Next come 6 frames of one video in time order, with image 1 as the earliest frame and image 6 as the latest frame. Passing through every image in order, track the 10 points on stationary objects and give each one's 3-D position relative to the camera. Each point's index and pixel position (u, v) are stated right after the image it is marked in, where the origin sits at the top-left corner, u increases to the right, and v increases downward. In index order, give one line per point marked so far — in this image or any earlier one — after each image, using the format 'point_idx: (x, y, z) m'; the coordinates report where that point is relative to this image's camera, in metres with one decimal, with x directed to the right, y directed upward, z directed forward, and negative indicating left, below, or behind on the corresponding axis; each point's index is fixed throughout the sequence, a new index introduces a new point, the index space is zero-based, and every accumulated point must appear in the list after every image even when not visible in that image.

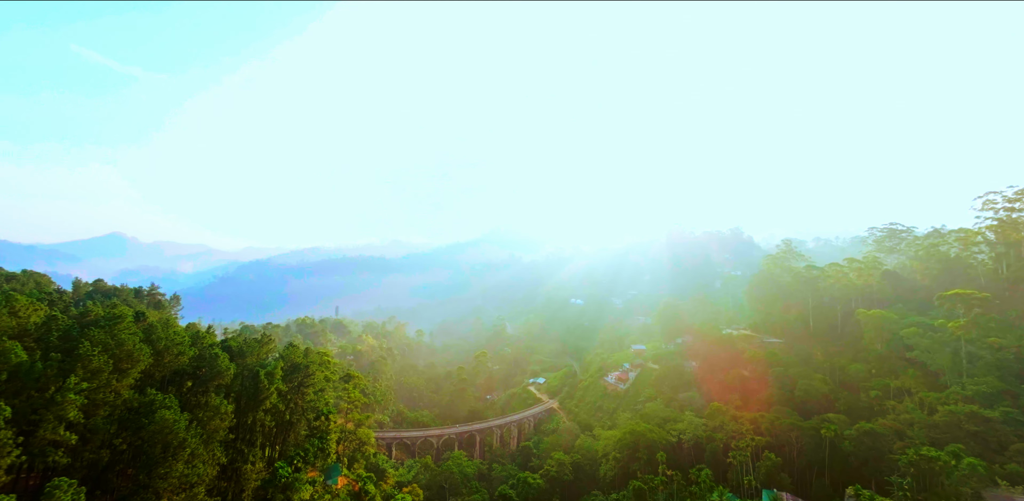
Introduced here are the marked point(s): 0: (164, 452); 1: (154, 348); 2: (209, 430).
0: (-14.1, -8.1, +15.8) m
1: (-18.0, -5.0, +19.7) m
2: (-14.7, -8.7, +18.9) m
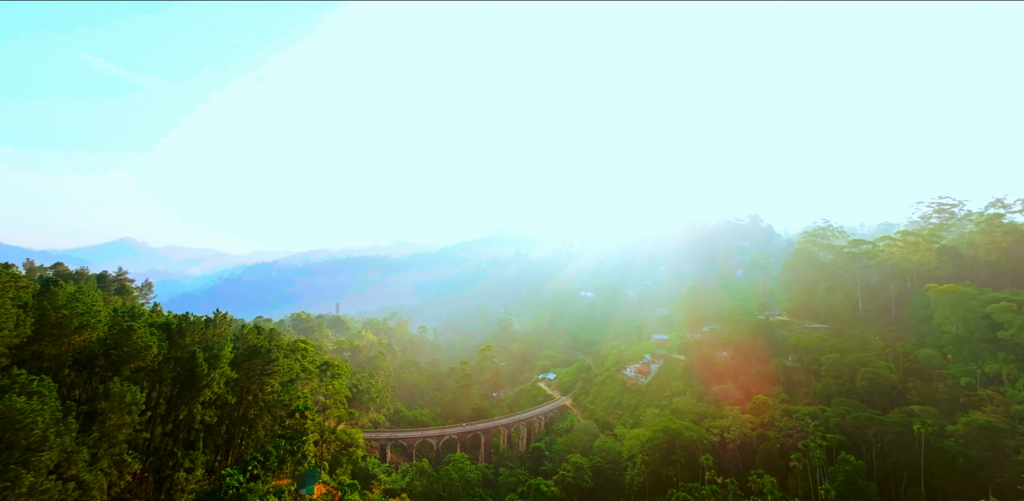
0: (-13.8, -5.7, +10.8) m
1: (-17.7, -2.6, +14.8) m
2: (-14.3, -6.3, +13.9) m
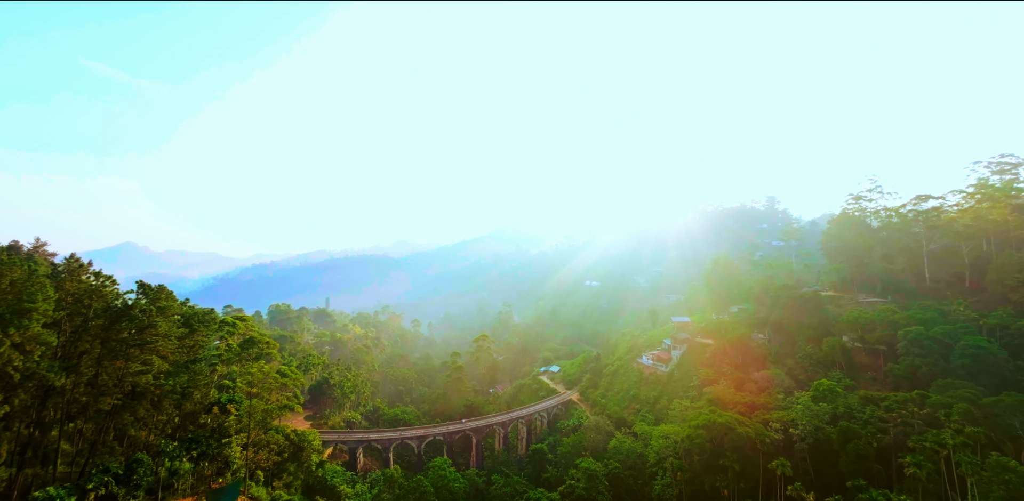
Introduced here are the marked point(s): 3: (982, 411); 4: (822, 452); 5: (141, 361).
0: (-14.5, -2.4, +3.9) m
1: (-18.4, +0.6, +7.9) m
2: (-15.0, -3.0, +6.9) m
3: (+19.8, -6.8, +16.6) m
4: (+15.4, -10.0, +19.5) m
5: (-14.6, -4.4, +15.4) m
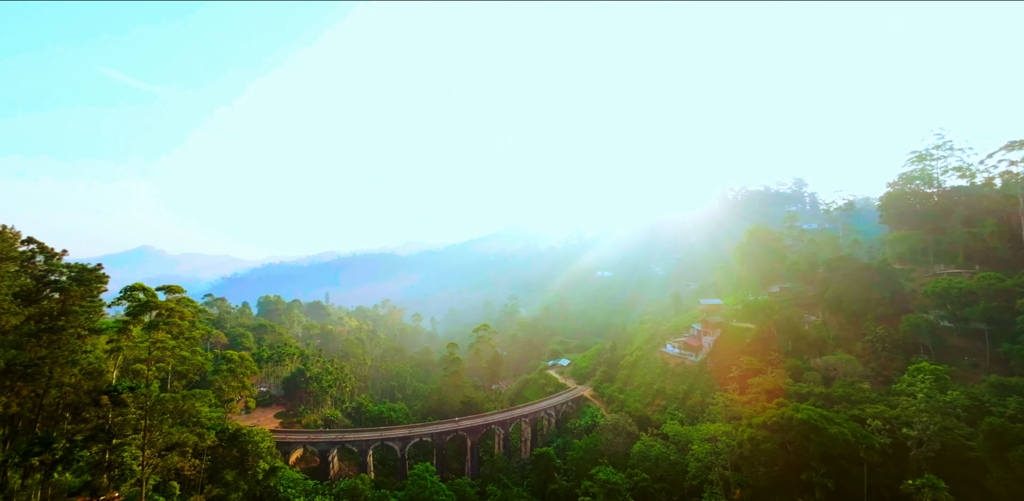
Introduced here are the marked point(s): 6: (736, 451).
0: (-15.3, +0.2, -1.5) m
1: (-19.2, +3.2, +2.6) m
2: (-15.7, -0.4, +1.6) m
3: (+19.3, -3.9, +10.3) m
4: (+15.1, -7.2, +13.3) m
5: (-15.1, -1.8, +10.0) m
6: (+9.3, -8.3, +16.4) m
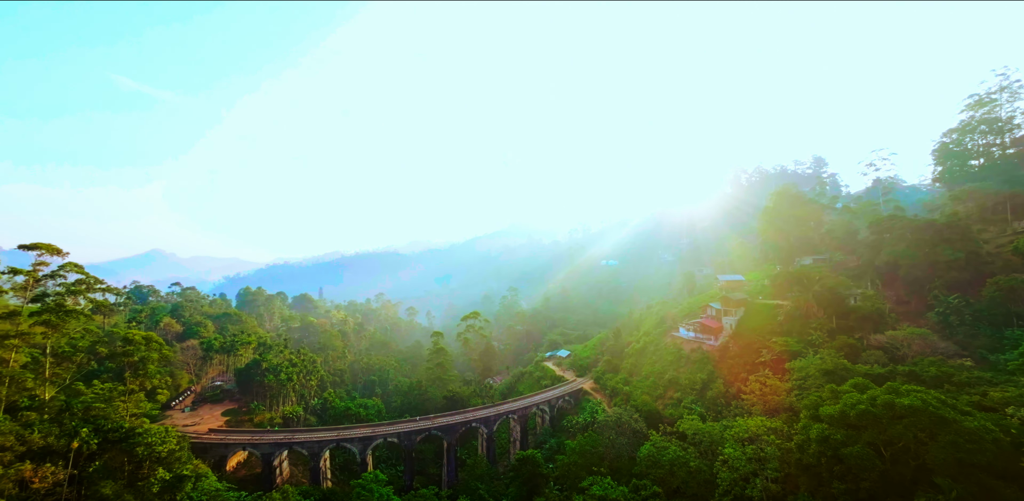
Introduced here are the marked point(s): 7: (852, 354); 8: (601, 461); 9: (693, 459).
0: (-17.2, +2.4, -6.3) m
1: (-21.0, +5.4, -2.1) m
2: (-17.5, +1.8, -3.3) m
3: (+17.7, -1.3, +4.9) m
4: (+13.5, -4.6, +8.0) m
5: (-16.7, +0.4, +5.2) m
6: (+7.8, -5.8, +11.2) m
7: (+16.7, -5.2, +19.5) m
8: (+4.3, -10.3, +19.1) m
9: (+7.1, -8.1, +15.2) m
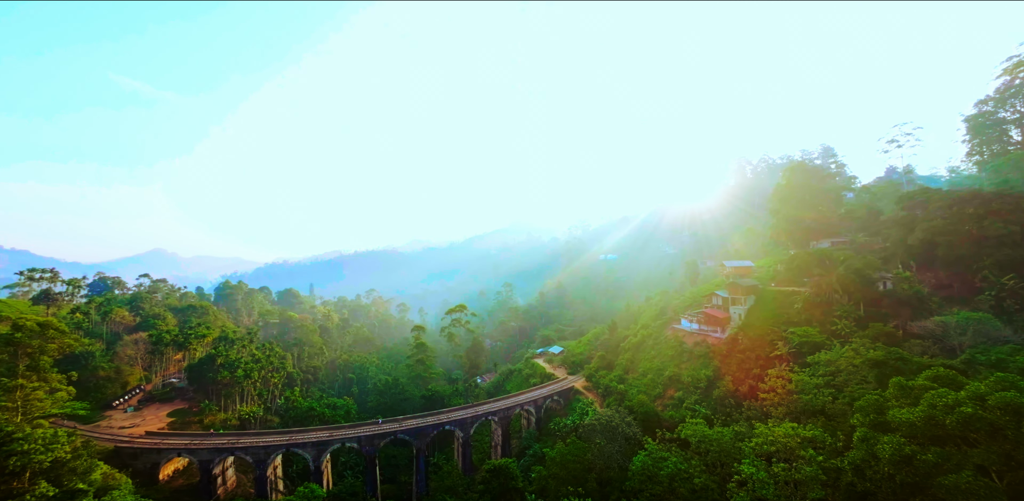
0: (-18.6, +3.7, -9.5) m
1: (-22.4, +6.7, -5.3) m
2: (-18.9, +3.1, -6.4) m
3: (+16.4, 0.0, +1.6) m
4: (+12.2, -3.3, +4.7) m
5: (-18.1, +1.7, +2.0) m
6: (+6.5, -4.5, +7.9) m
7: (+15.4, -3.9, +16.2) m
8: (+3.0, -9.1, +15.9) m
9: (+5.8, -6.8, +12.0) m
